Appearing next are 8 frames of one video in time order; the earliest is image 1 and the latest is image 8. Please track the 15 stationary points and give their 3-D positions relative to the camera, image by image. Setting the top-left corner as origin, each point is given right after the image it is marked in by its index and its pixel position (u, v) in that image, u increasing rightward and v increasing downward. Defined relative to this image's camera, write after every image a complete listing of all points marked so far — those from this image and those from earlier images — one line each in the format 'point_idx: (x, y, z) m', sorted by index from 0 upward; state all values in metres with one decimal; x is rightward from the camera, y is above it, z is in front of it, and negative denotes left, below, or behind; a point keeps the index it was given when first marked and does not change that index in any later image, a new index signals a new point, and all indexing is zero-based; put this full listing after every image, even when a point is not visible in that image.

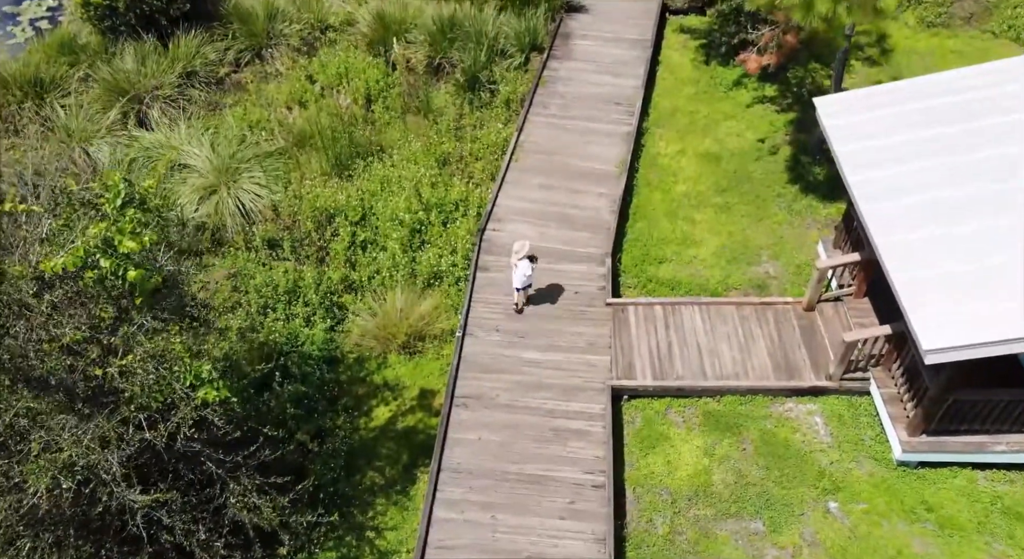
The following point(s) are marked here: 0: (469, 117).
0: (-0.6, +2.4, +11.3) m
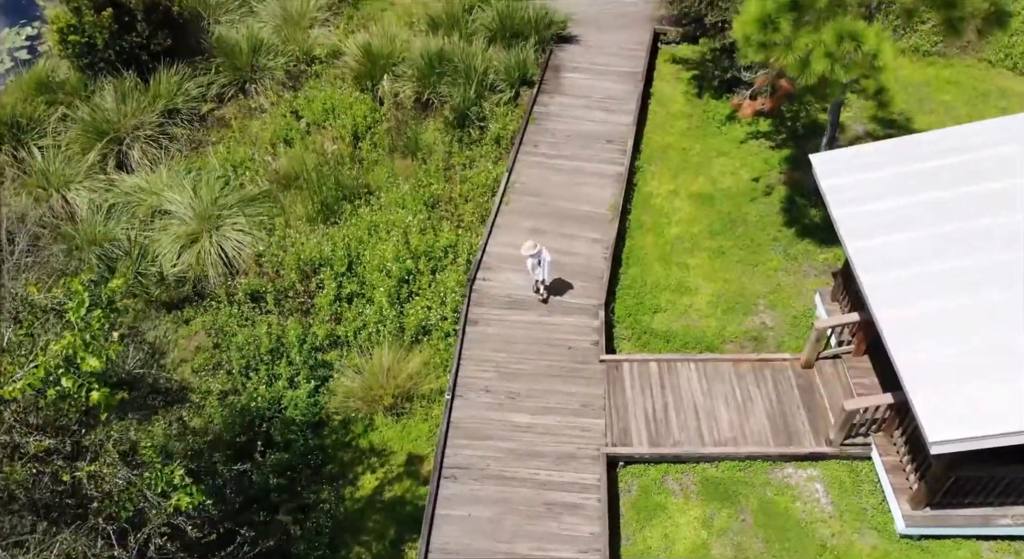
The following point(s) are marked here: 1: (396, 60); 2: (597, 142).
0: (-0.8, +1.8, +11.0) m
1: (-1.8, +3.5, +12.1) m
2: (+1.2, +2.0, +11.0) m
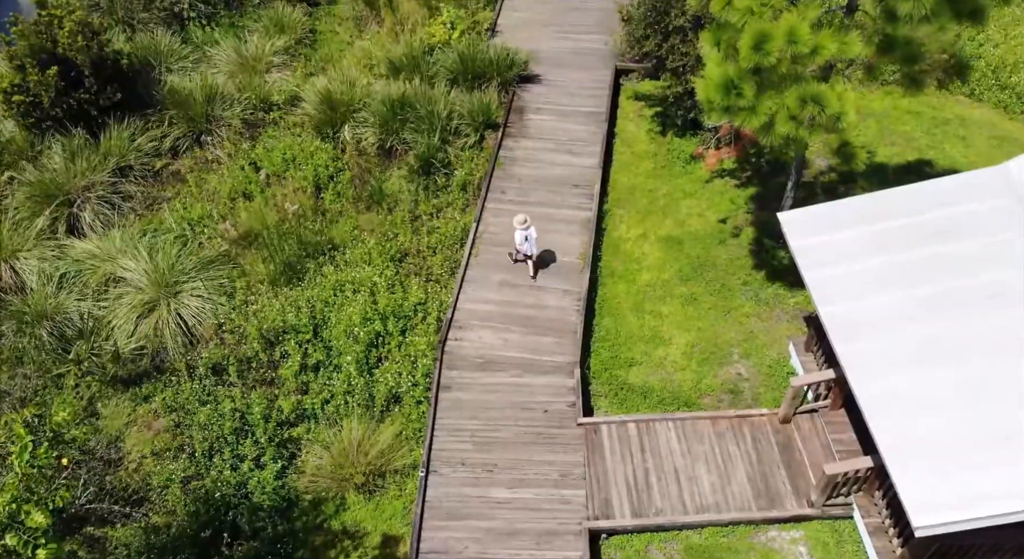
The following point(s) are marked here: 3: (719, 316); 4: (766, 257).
0: (-1.2, +1.1, +10.8) m
1: (-2.4, +2.7, +11.9) m
2: (+0.7, +1.3, +10.9) m
3: (+2.5, -0.5, +9.2) m
4: (+3.3, +0.3, +9.9) m
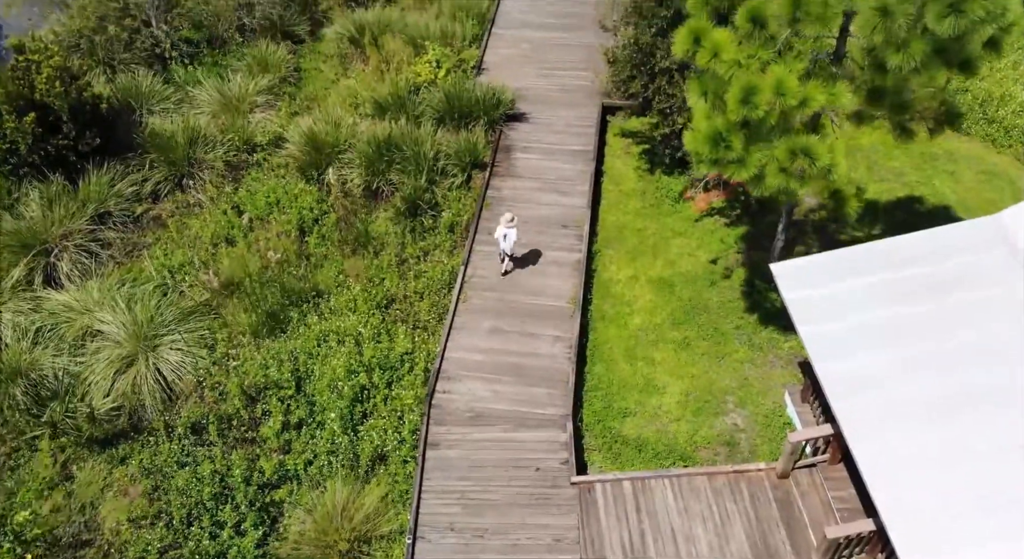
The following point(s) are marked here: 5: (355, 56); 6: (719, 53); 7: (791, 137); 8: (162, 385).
0: (-1.4, +0.4, +10.6) m
1: (-2.6, +2.0, +11.7) m
2: (+0.6, +0.7, +10.7) m
3: (+2.4, -1.0, +9.0) m
4: (+3.1, -0.3, +9.7) m
5: (-2.8, +4.1, +13.9) m
6: (+1.8, +1.9, +6.7) m
7: (+2.4, +1.2, +6.6) m
8: (-3.9, -1.2, +8.6) m
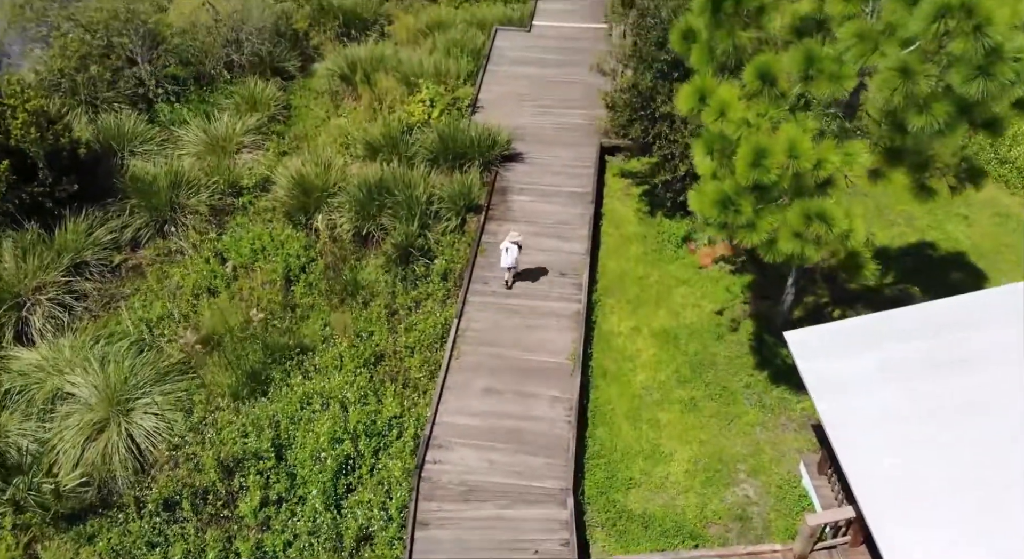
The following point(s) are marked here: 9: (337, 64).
0: (-1.5, -0.3, +10.1) m
1: (-2.7, +1.3, +11.2) m
2: (+0.5, 0.0, +10.2) m
3: (+2.3, -1.6, +8.5) m
4: (+3.1, -0.9, +9.2) m
5: (-2.9, +3.3, +13.5) m
6: (+1.7, +1.4, +6.2) m
7: (+2.3, +0.6, +6.1) m
8: (-4.0, -1.8, +8.1) m
9: (-3.1, +3.8, +13.5) m
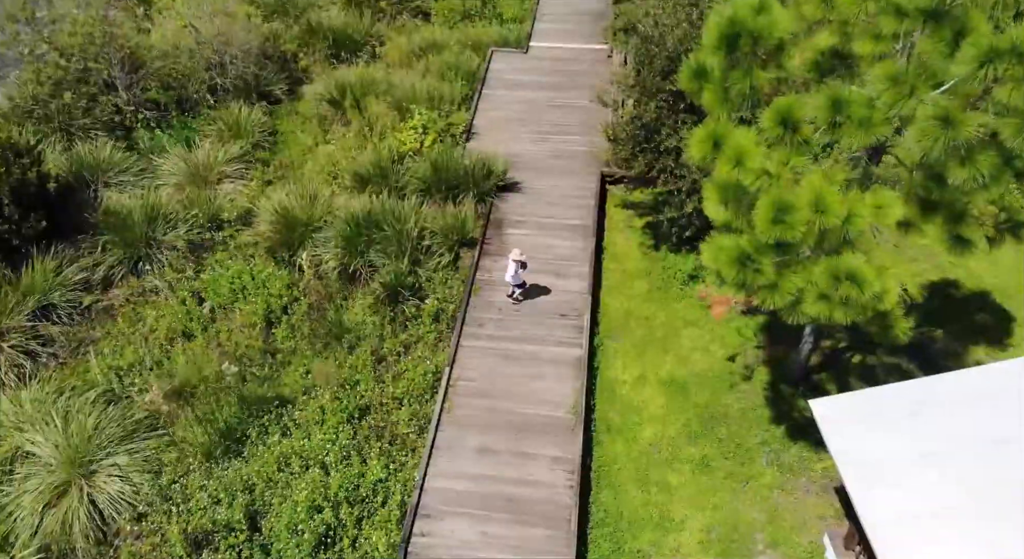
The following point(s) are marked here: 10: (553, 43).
0: (-1.5, -0.8, +9.5) m
1: (-2.7, +0.7, +10.6) m
2: (+0.5, -0.5, +9.6) m
3: (+2.3, -2.1, +7.9) m
4: (+3.0, -1.4, +8.6) m
5: (-3.0, +2.7, +12.9) m
6: (+1.7, +0.9, +5.6) m
7: (+2.3, +0.1, +5.5) m
8: (-4.0, -2.4, +7.4) m
9: (-3.2, +3.2, +12.9) m
10: (+0.8, +4.4, +14.1) m
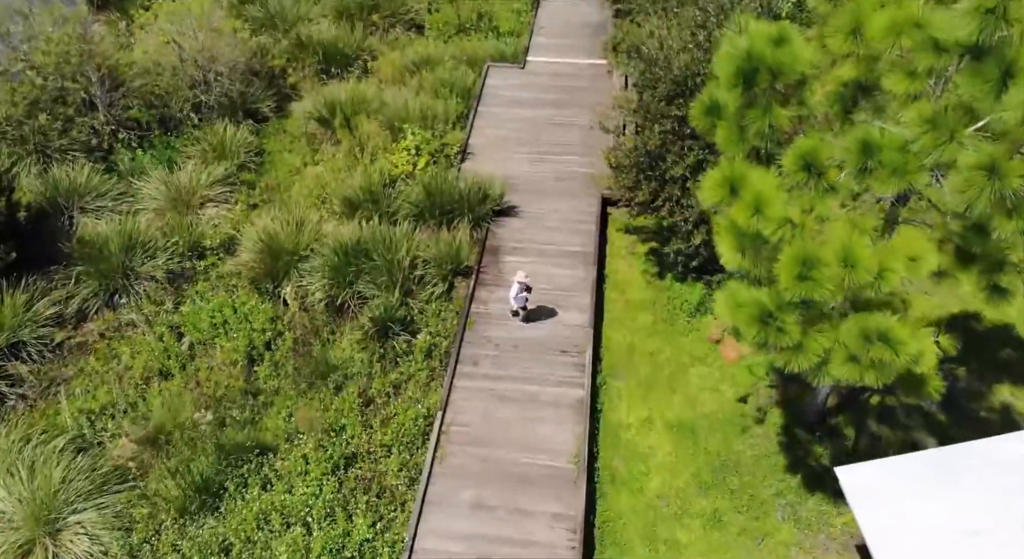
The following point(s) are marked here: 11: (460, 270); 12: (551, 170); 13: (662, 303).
0: (-1.5, -1.2, +8.9) m
1: (-2.8, +0.3, +10.1) m
2: (+0.4, -0.9, +9.0) m
3: (+2.3, -2.5, +7.3) m
4: (+3.0, -1.8, +8.1) m
5: (-3.0, +2.3, +12.3) m
6: (+1.7, +0.5, +5.1) m
7: (+2.3, -0.2, +5.0) m
8: (-4.0, -2.8, +6.8) m
9: (-3.2, +2.8, +12.4) m
10: (+0.7, +3.9, +13.6) m
11: (-0.7, +0.1, +10.2) m
12: (+0.6, +1.6, +11.6) m
13: (+1.9, -0.4, +9.8) m
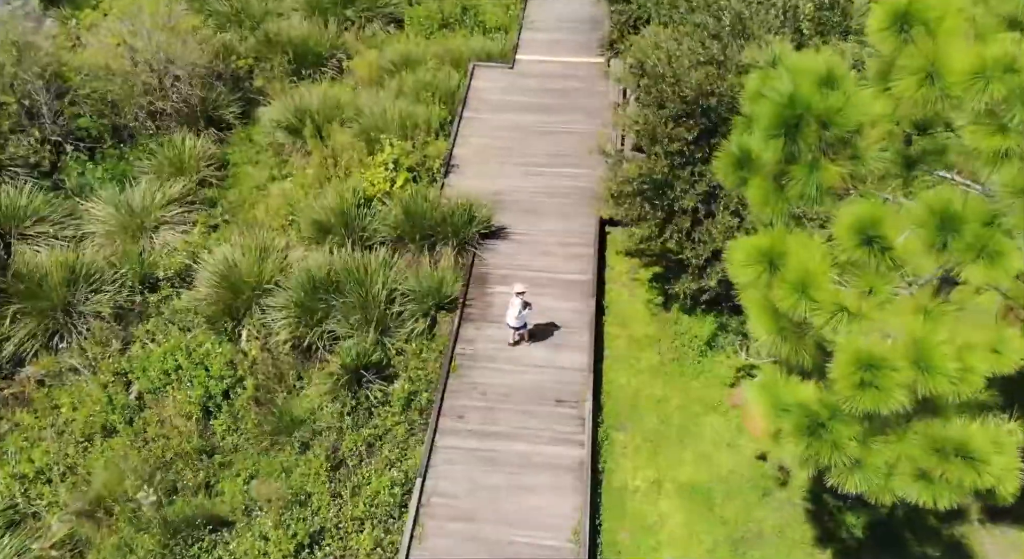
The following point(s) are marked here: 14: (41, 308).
0: (-1.7, -1.7, +7.9) m
1: (-2.9, -0.1, +9.0) m
2: (+0.3, -1.3, +8.0) m
3: (+2.2, -3.0, +6.4) m
4: (+2.9, -2.3, +7.1) m
5: (-3.2, +1.9, +11.2) m
6: (+1.6, -0.1, +4.0) m
7: (+2.2, -0.8, +4.0) m
8: (-4.1, -3.3, +5.9) m
9: (-3.4, +2.4, +11.3) m
10: (+0.5, +3.6, +12.4) m
11: (-0.8, -0.3, +9.1) m
12: (+0.4, +1.3, +10.5) m
13: (+1.8, -0.7, +8.8) m
14: (-5.4, -0.3, +8.7) m
